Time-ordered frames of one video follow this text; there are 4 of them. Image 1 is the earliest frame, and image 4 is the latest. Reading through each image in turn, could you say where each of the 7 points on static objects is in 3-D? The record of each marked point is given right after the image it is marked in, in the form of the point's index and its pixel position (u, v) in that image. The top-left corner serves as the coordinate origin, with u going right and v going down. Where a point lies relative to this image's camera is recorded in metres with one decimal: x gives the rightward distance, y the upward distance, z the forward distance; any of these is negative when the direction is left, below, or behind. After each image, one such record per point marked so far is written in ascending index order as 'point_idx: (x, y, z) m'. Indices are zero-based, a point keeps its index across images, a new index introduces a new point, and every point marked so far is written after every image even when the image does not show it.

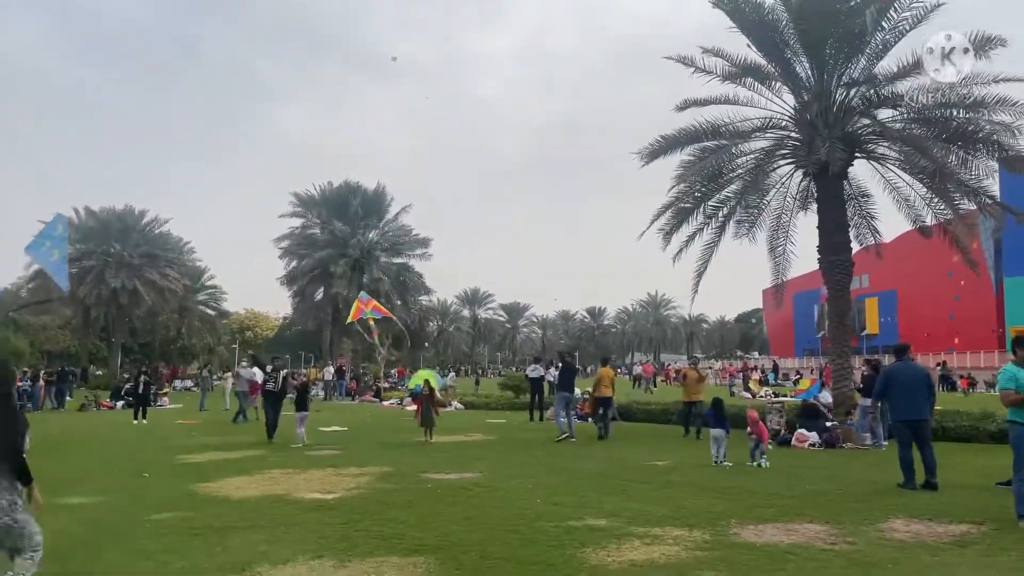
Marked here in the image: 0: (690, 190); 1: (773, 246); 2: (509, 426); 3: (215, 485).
0: (+4.0, +2.2, +18.1) m
1: (+6.3, +1.0, +19.6) m
2: (-0.1, -3.0, +17.7) m
3: (-3.4, -2.3, +9.3) m
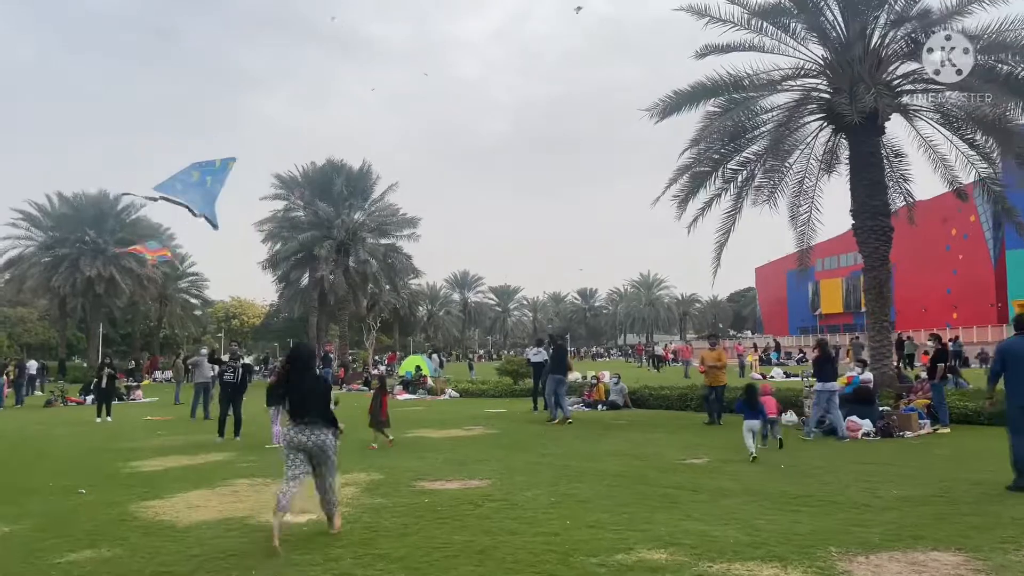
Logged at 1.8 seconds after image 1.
0: (+4.0, +2.8, +16.4) m
1: (+6.3, +1.7, +17.9) m
2: (0.0, -2.5, +16.0) m
3: (-3.3, -2.0, +7.5) m
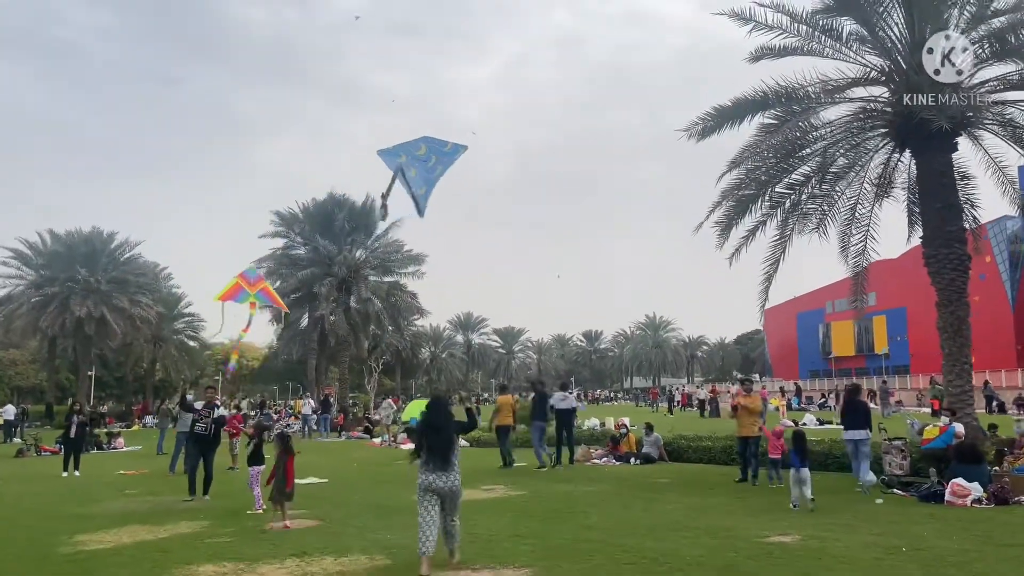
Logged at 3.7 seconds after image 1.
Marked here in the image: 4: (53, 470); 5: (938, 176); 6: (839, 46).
0: (+4.3, +2.1, +14.6) m
1: (+6.7, +0.9, +16.1) m
2: (+0.3, -3.2, +14.0) m
3: (-2.9, -2.2, +5.6) m
4: (-9.8, -3.9, +17.3) m
5: (+6.8, +1.8, +13.0) m
6: (+5.5, +4.1, +13.7) m
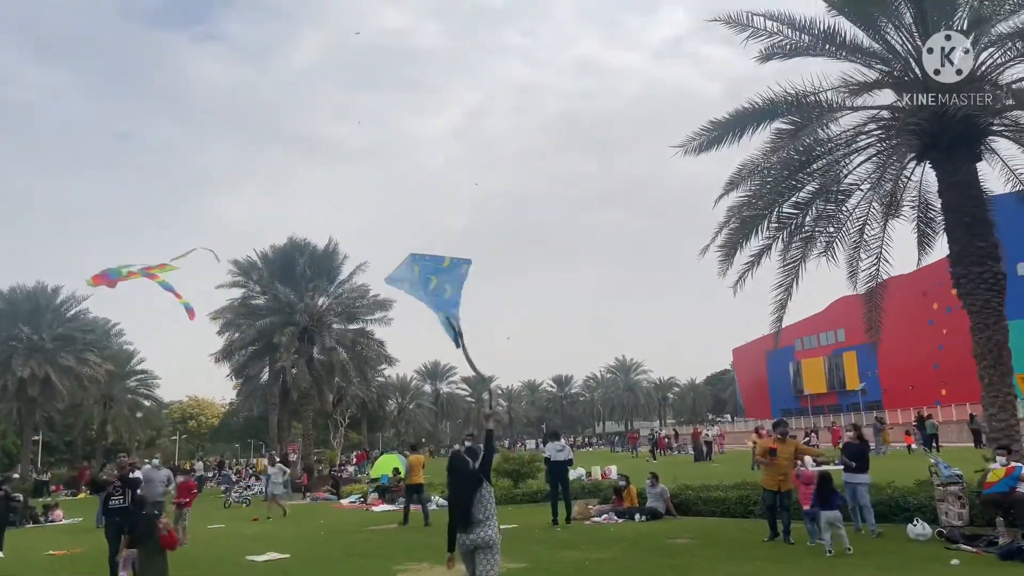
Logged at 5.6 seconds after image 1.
0: (+4.0, +1.6, +13.4) m
1: (+6.3, +0.4, +14.9) m
2: (+0.2, -3.7, +12.2) m
3: (-2.7, -2.4, +3.7) m
4: (-10.0, -4.9, +15.1) m
5: (+6.6, +1.4, +11.8) m
6: (+5.2, +3.7, +12.6) m
